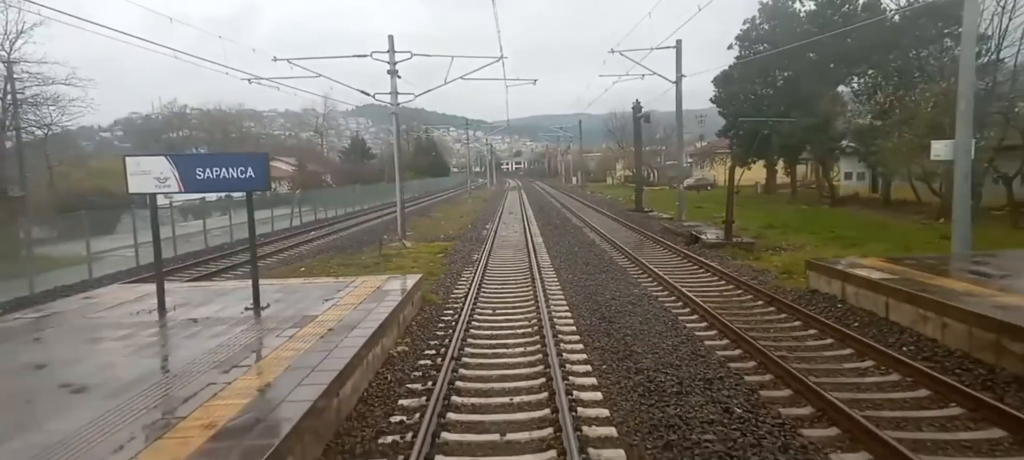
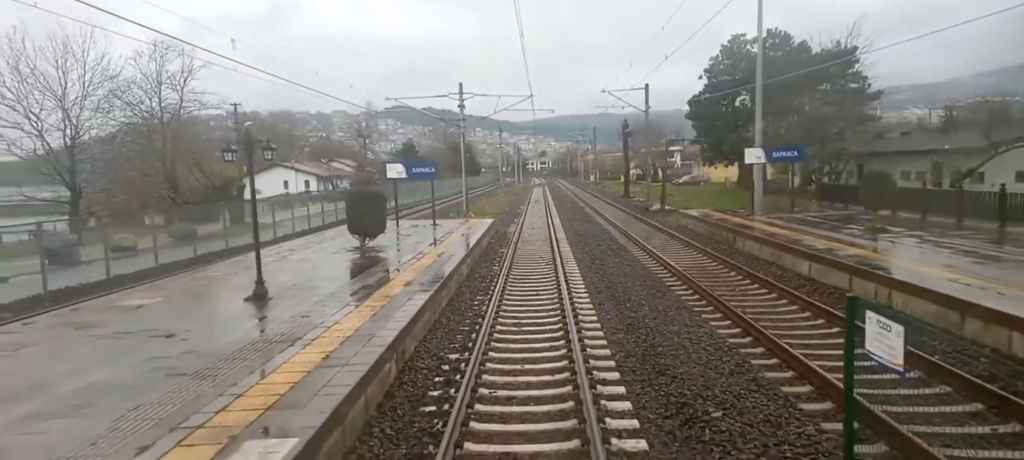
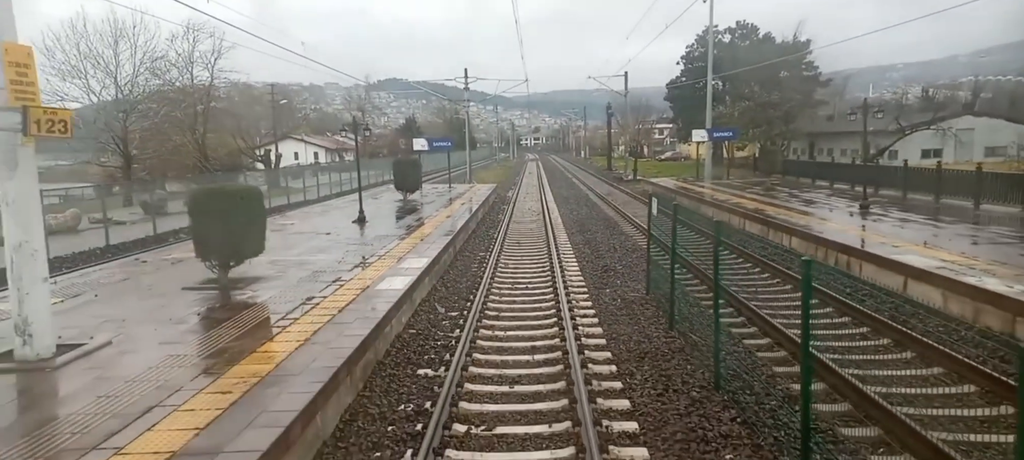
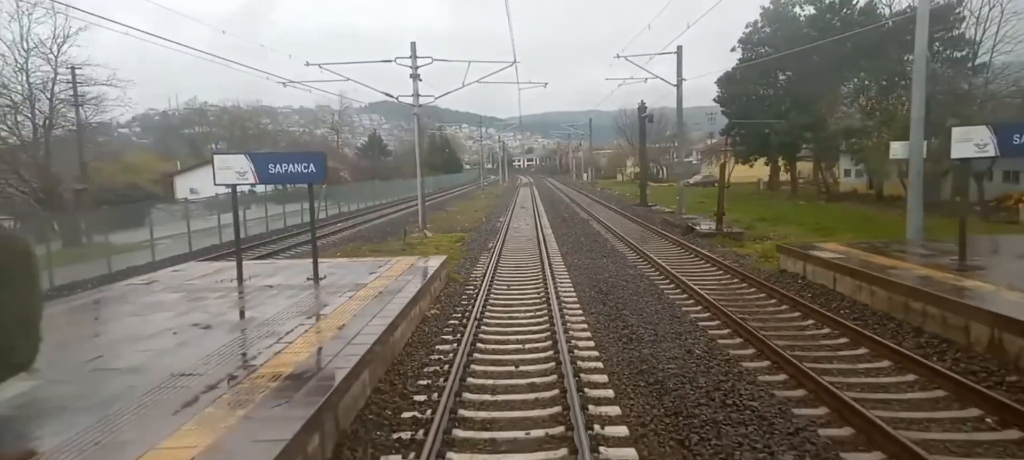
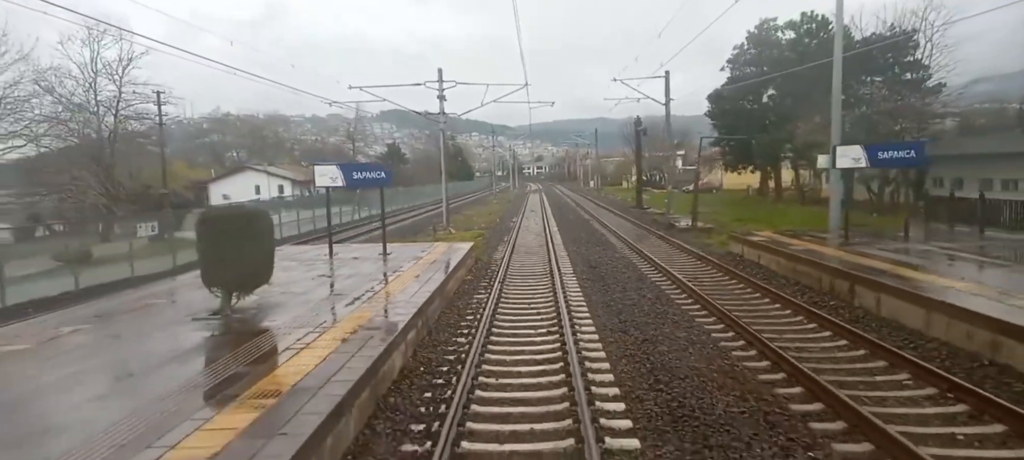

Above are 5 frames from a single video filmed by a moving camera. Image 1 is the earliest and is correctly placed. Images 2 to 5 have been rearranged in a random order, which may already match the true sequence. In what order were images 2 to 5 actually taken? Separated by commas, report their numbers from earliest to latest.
4, 5, 2, 3
